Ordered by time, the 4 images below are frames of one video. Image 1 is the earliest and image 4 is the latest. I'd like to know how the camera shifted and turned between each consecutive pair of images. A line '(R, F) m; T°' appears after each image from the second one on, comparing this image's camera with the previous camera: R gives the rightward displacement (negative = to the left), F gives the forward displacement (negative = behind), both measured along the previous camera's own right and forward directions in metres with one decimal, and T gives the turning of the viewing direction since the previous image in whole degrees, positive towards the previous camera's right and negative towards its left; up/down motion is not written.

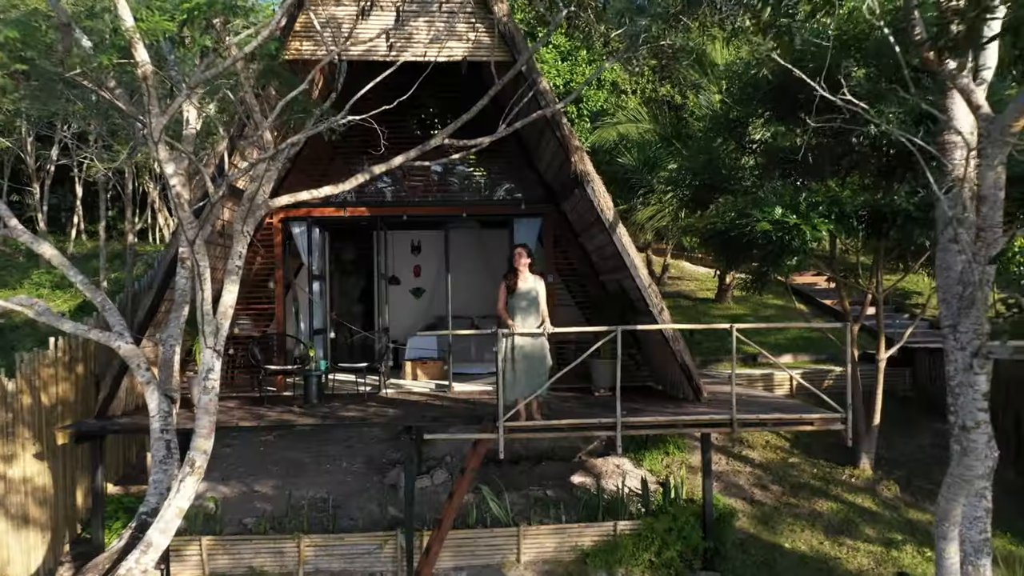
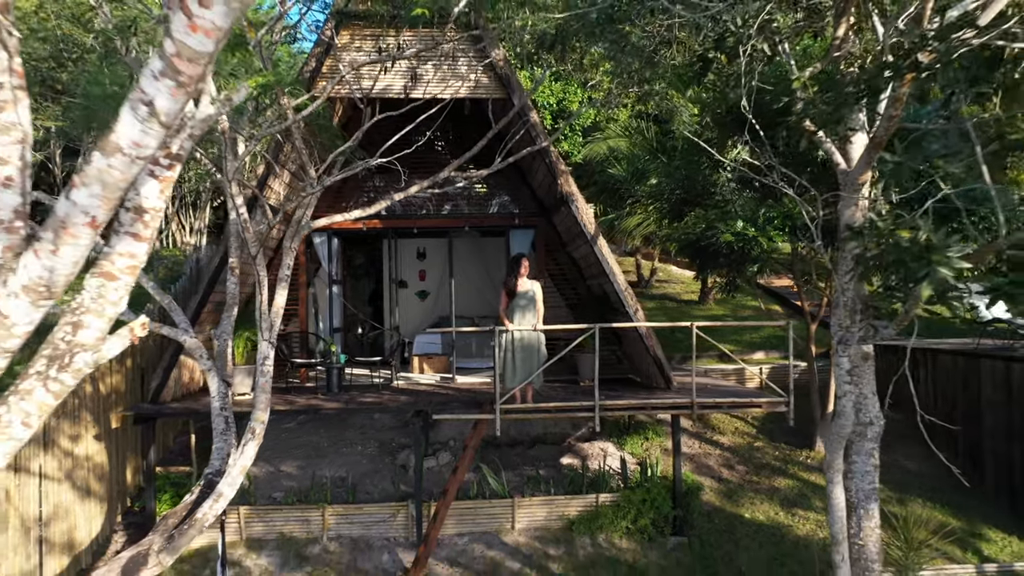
(+0.1, -1.4) m; 0°
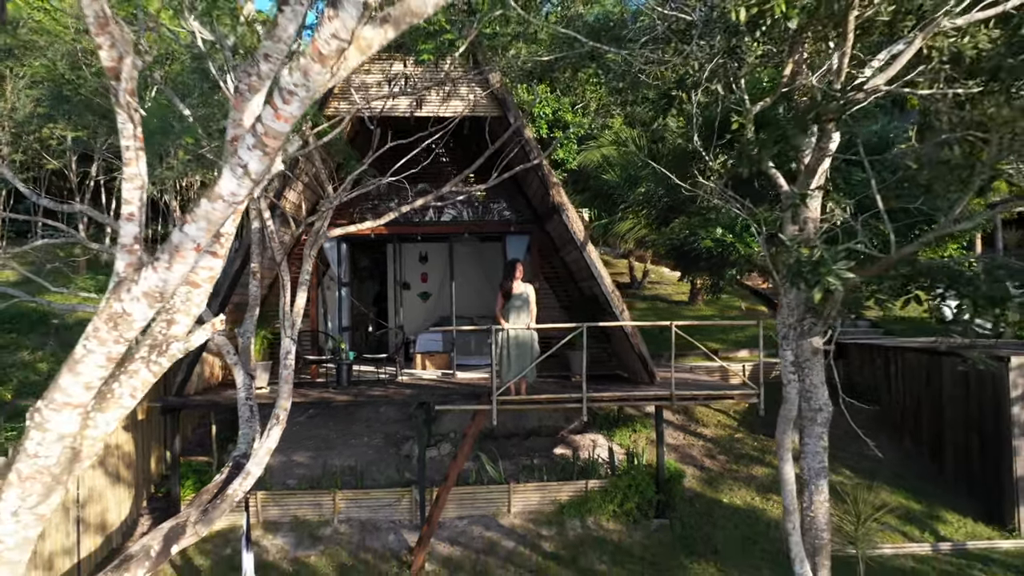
(+0.1, -0.9) m; 0°
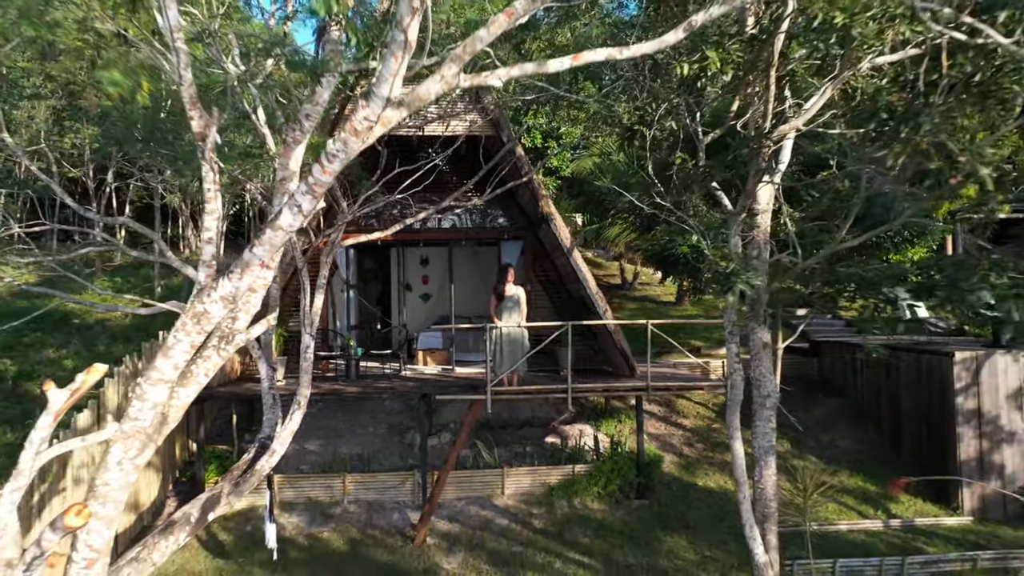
(+0.1, -1.1) m; 0°
